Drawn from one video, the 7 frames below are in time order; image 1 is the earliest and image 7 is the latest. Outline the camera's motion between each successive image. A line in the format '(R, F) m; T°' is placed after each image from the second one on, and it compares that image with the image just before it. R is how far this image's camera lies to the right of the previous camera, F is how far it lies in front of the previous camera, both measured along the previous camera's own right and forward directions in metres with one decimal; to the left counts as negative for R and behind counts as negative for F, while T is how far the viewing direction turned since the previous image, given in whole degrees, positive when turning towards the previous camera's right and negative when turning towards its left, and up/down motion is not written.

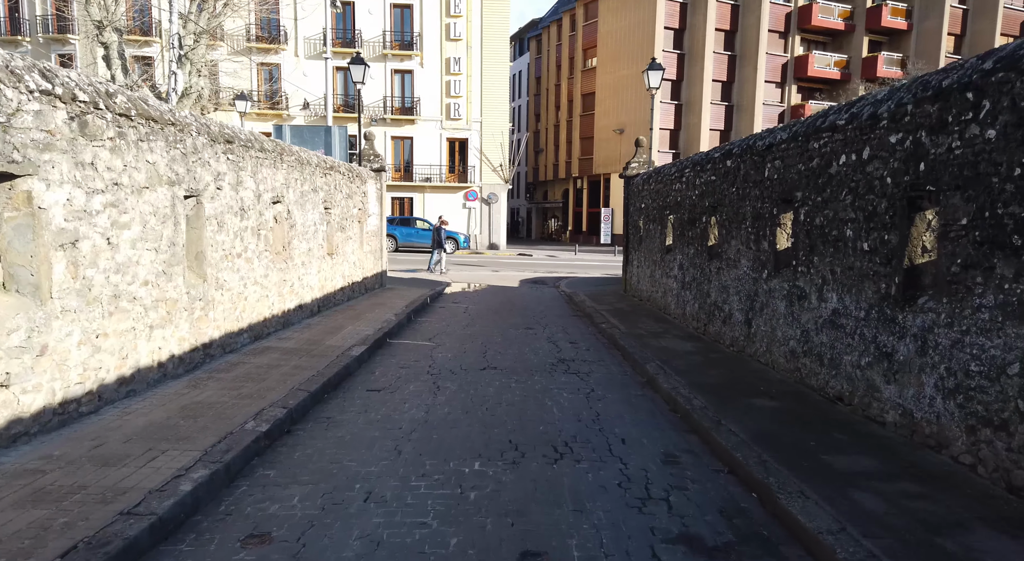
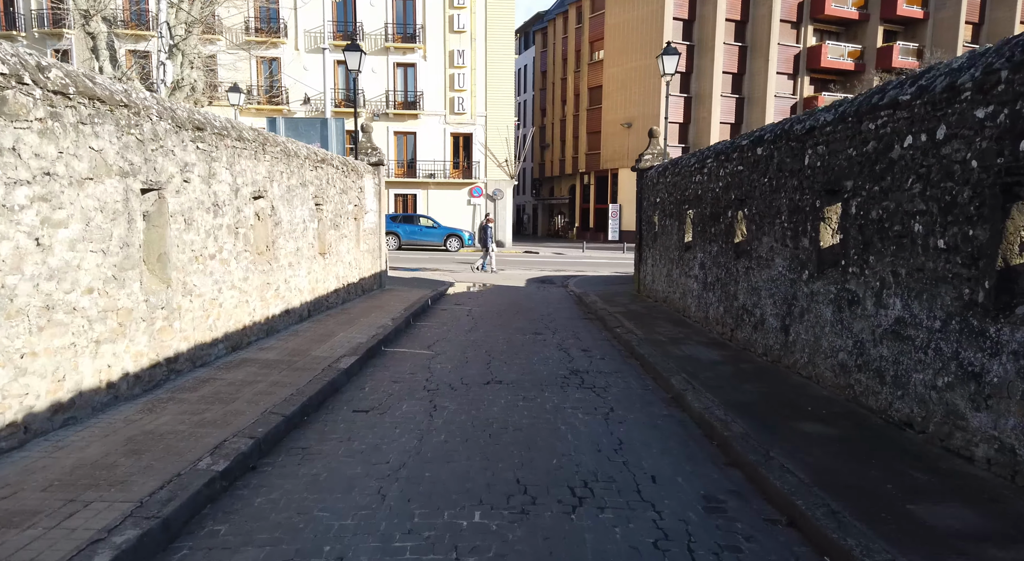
(0.0, +0.9) m; -1°
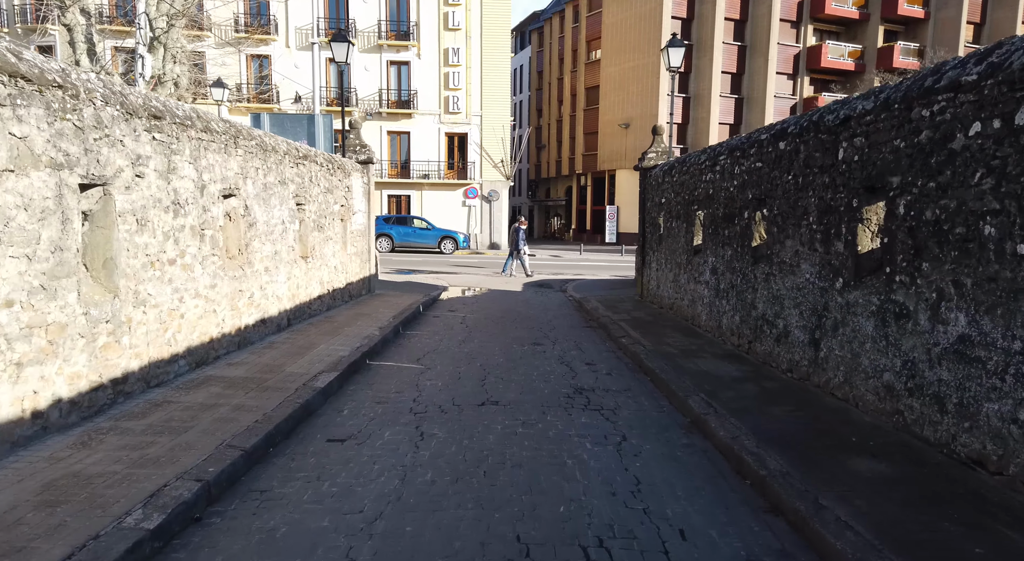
(0.0, +0.7) m; 0°
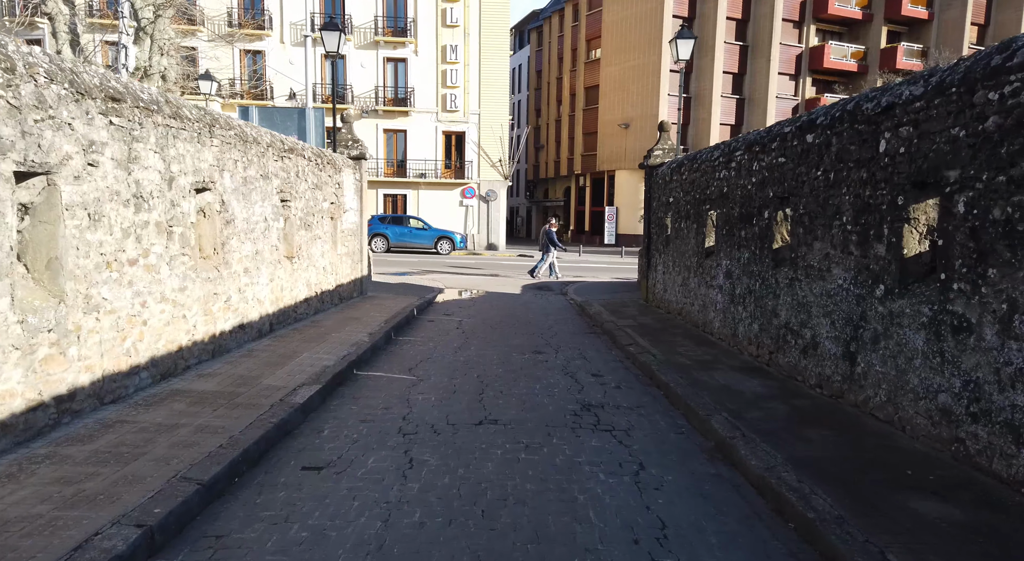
(0.0, +0.6) m; 0°
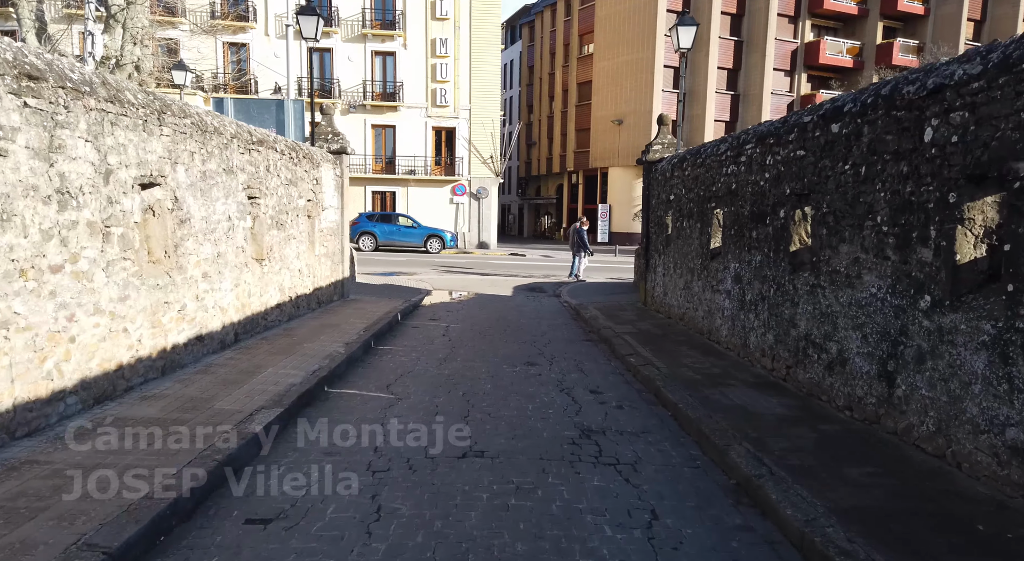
(0.0, +0.7) m; +1°
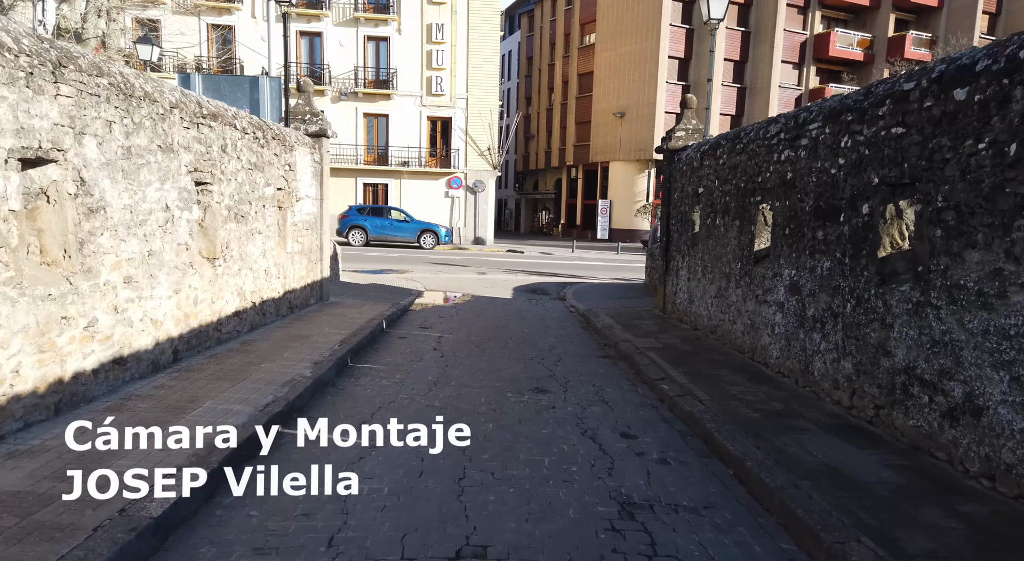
(-0.1, +1.5) m; 0°
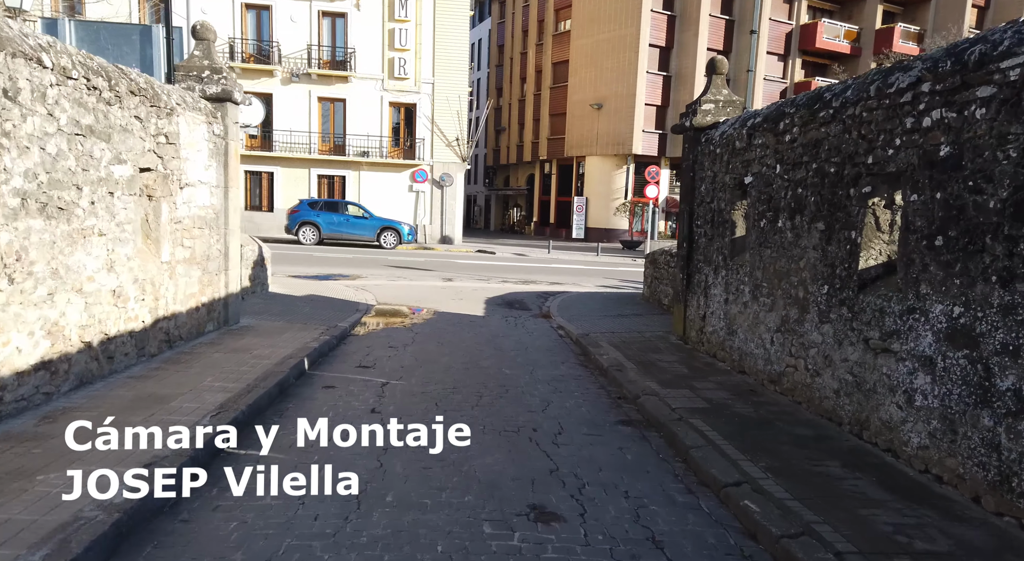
(-0.1, +2.7) m; +3°
